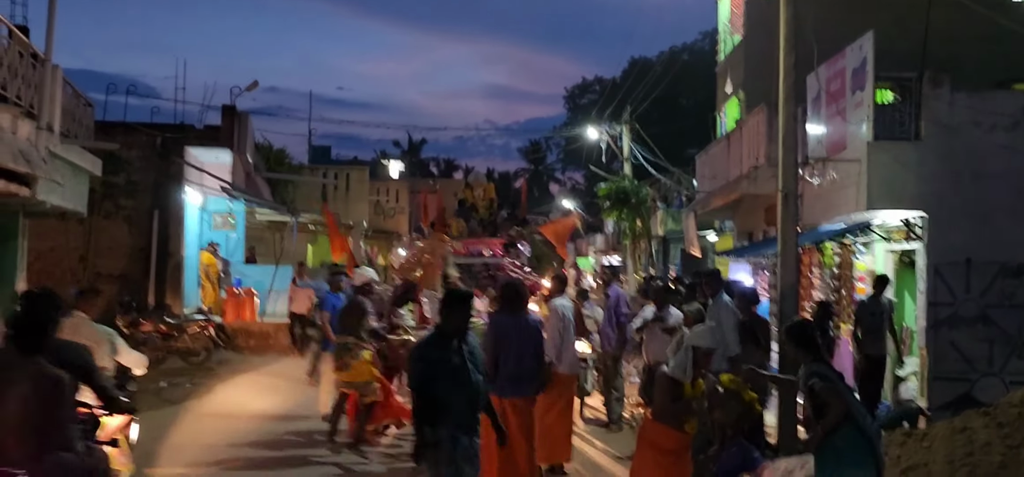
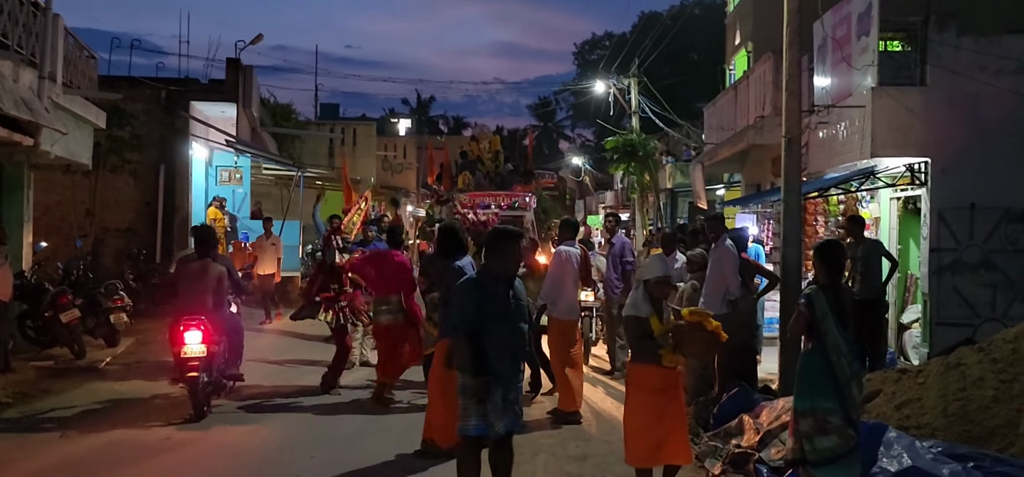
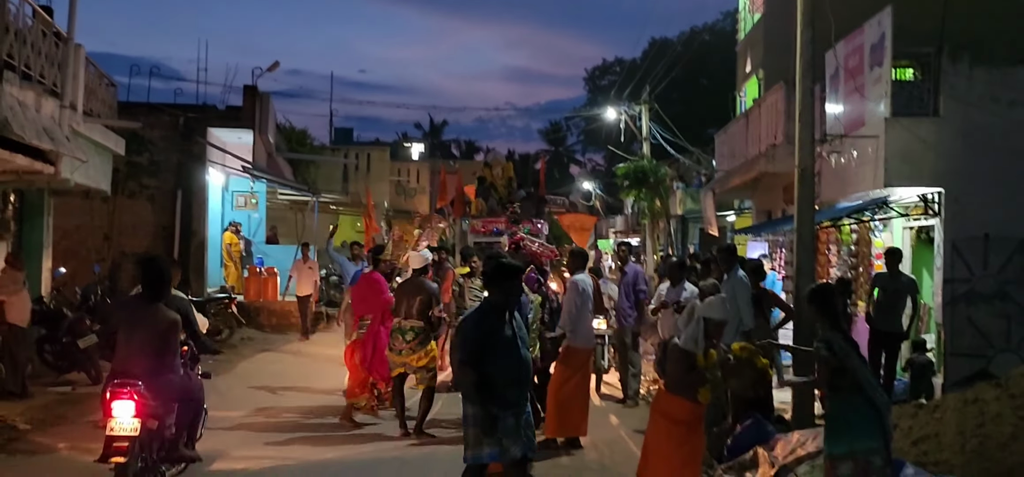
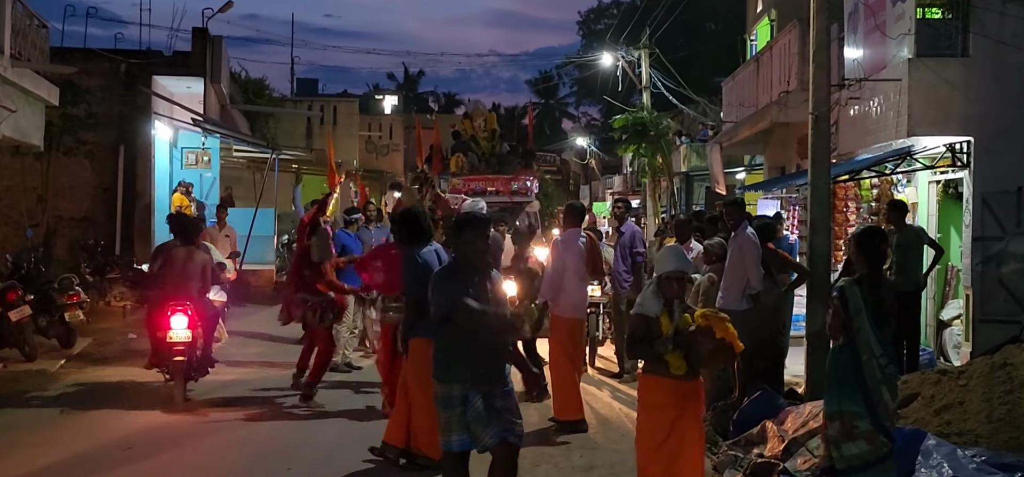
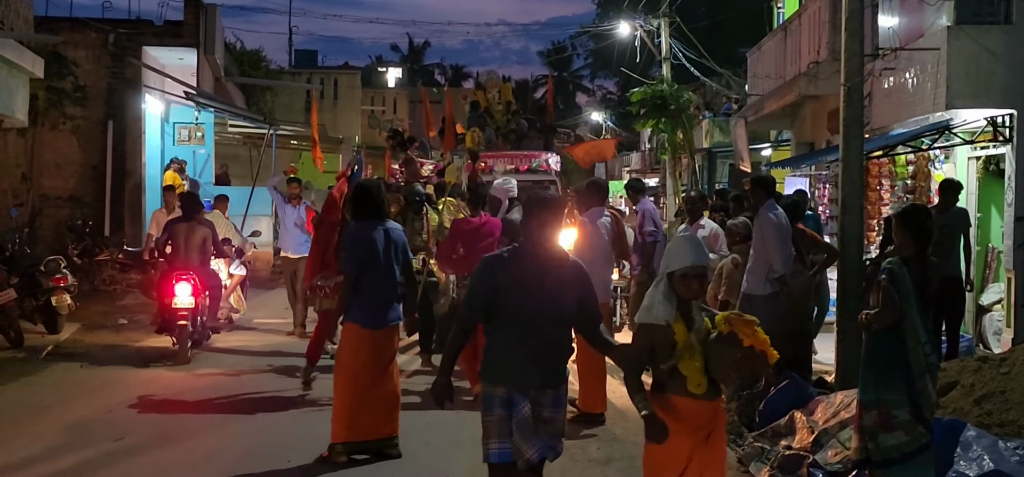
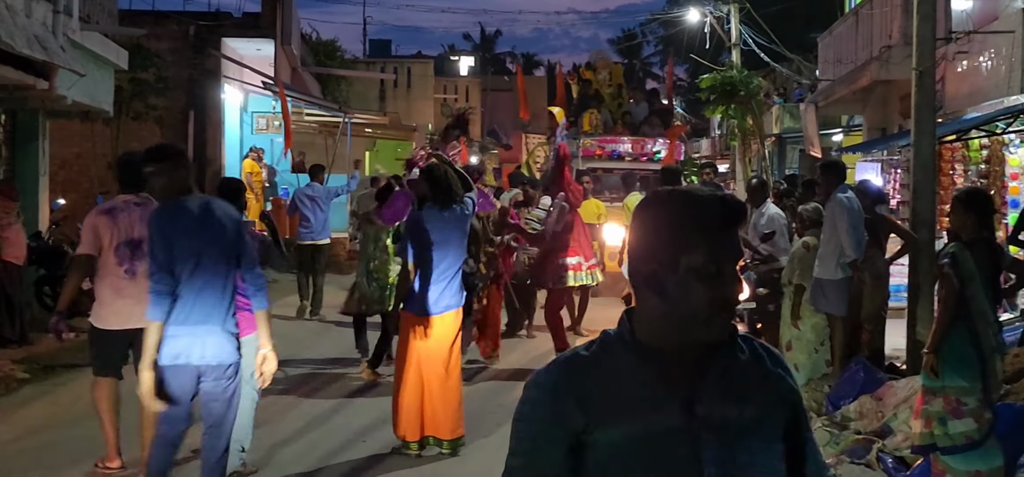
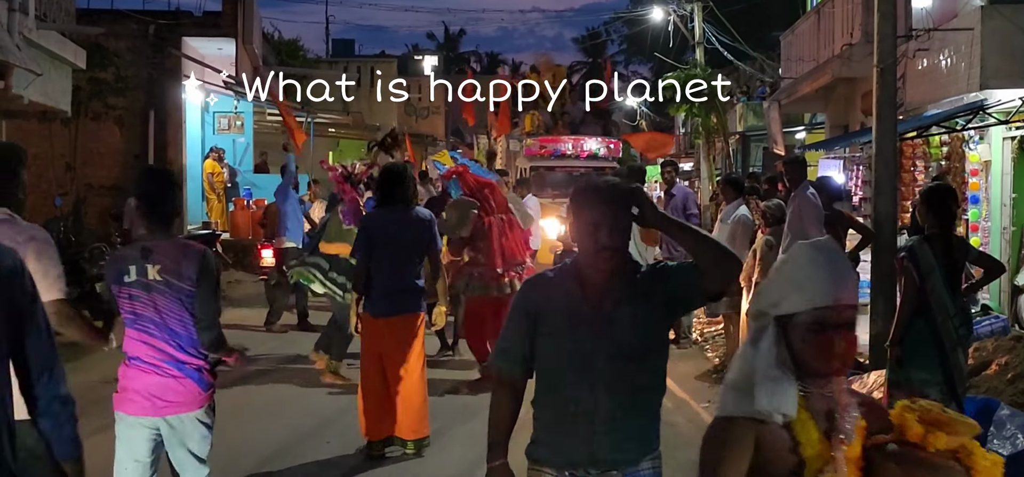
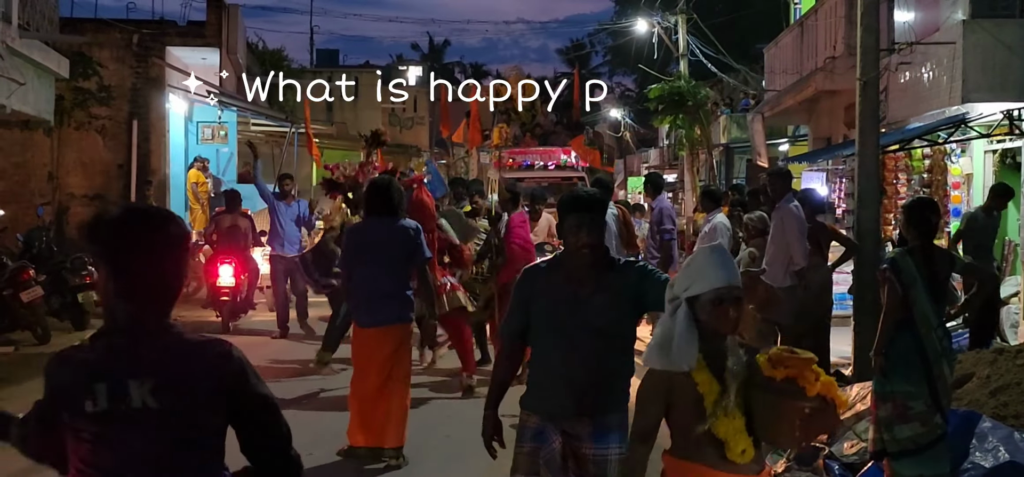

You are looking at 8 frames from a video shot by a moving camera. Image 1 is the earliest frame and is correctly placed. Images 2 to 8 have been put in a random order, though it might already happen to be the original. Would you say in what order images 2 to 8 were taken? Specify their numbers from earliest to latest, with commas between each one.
3, 2, 4, 5, 8, 7, 6
